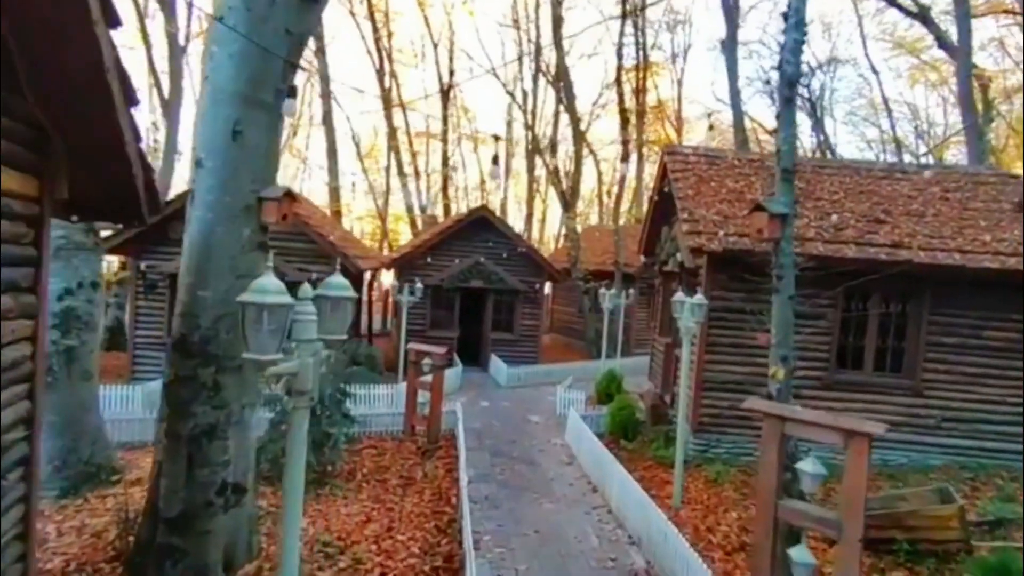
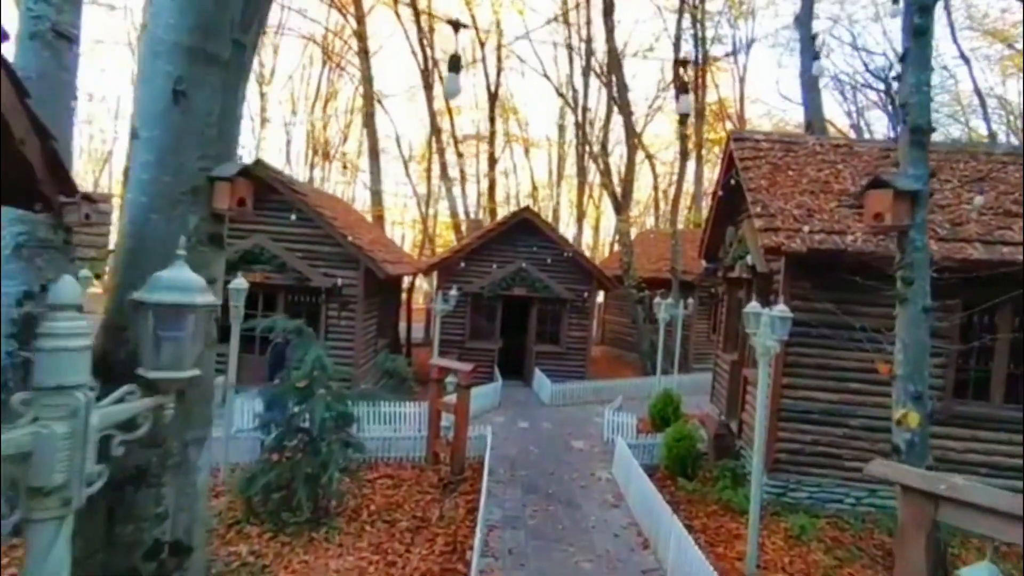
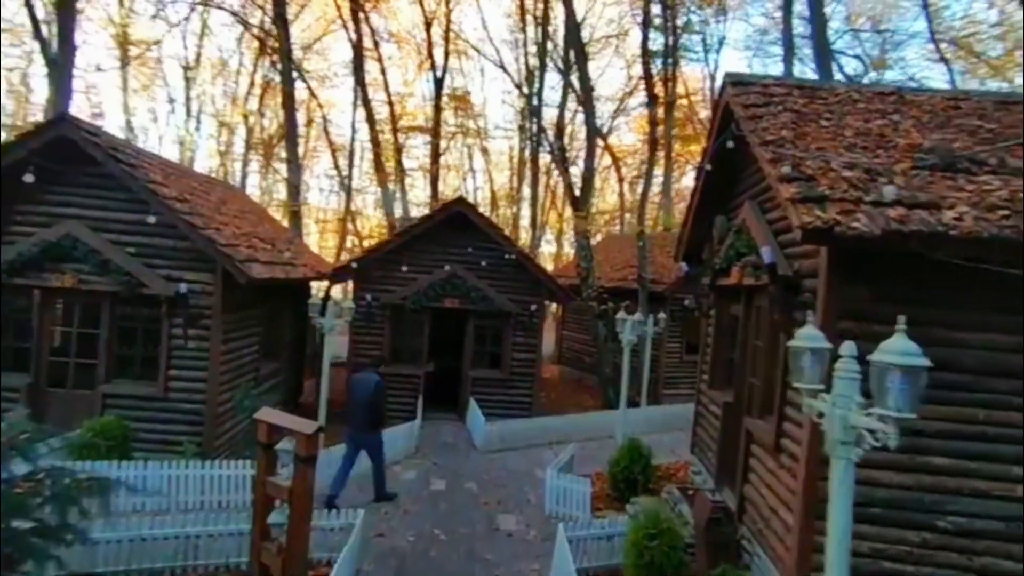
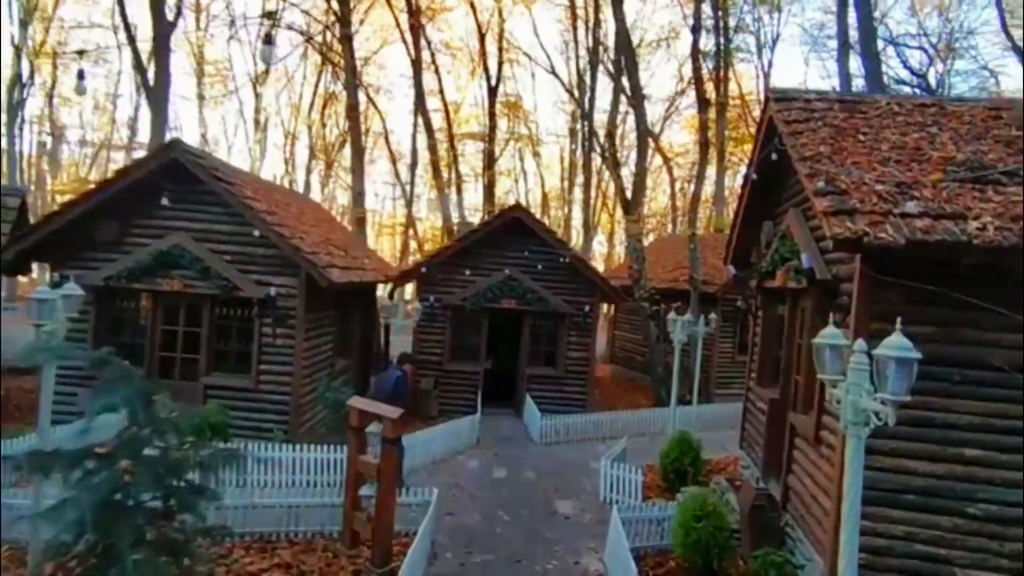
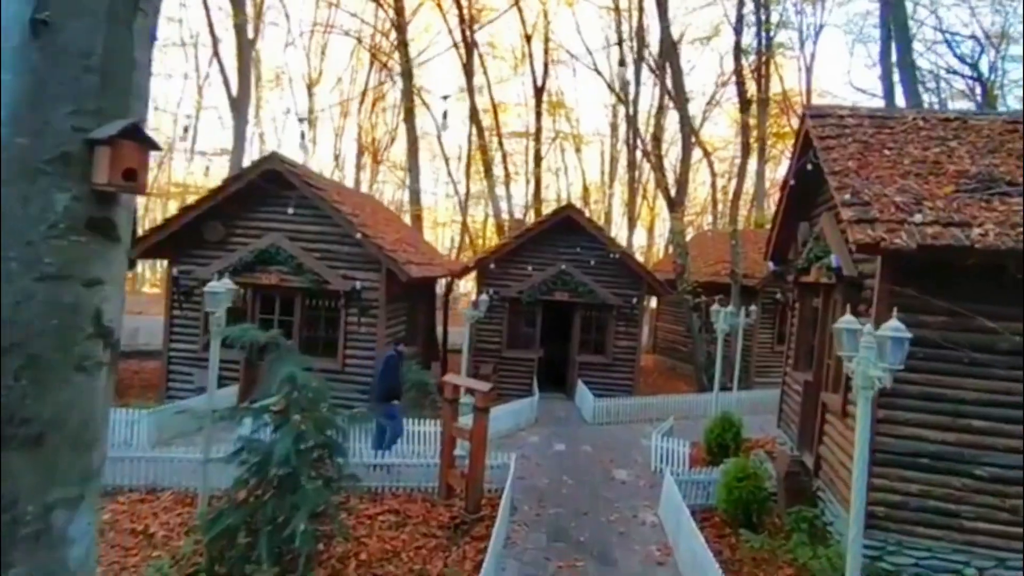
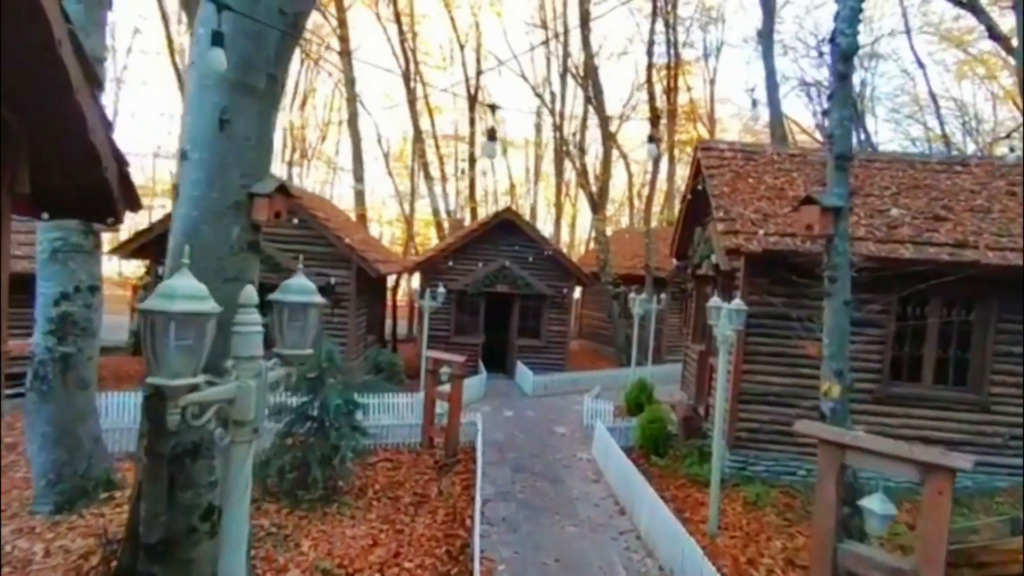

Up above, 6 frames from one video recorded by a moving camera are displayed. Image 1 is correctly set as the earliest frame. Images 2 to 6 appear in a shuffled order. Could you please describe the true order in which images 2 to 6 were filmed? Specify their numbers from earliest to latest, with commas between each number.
6, 2, 5, 4, 3
